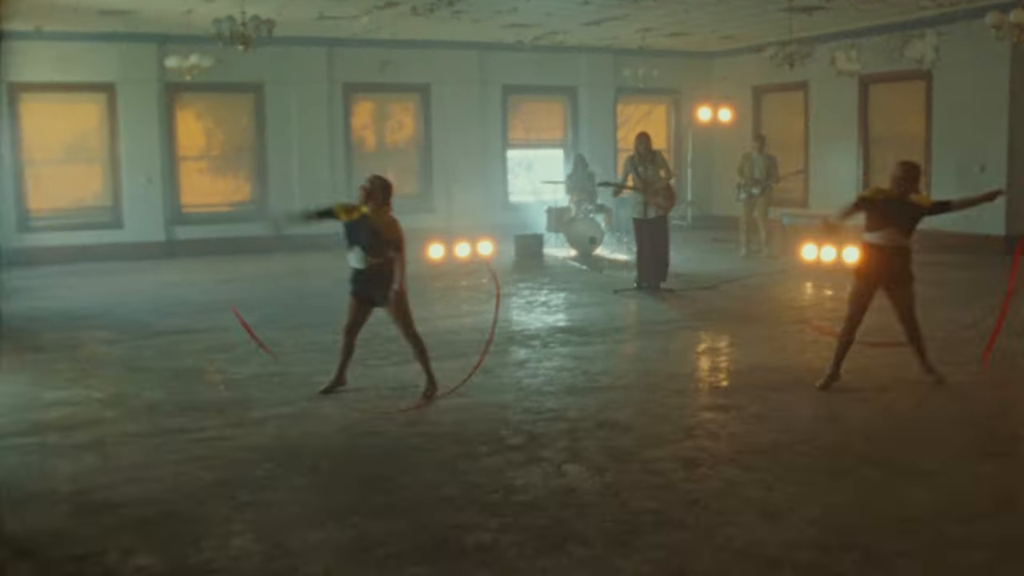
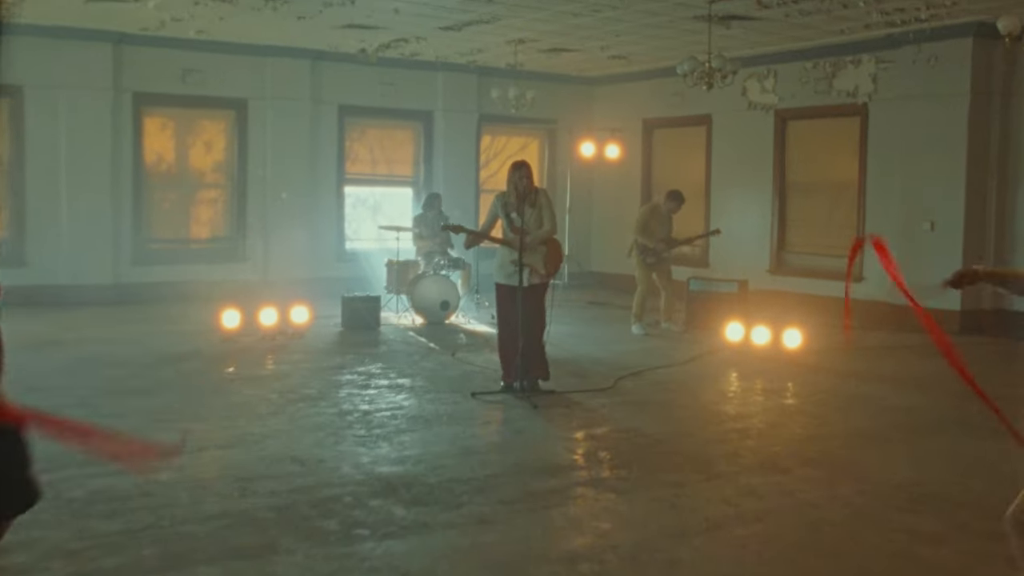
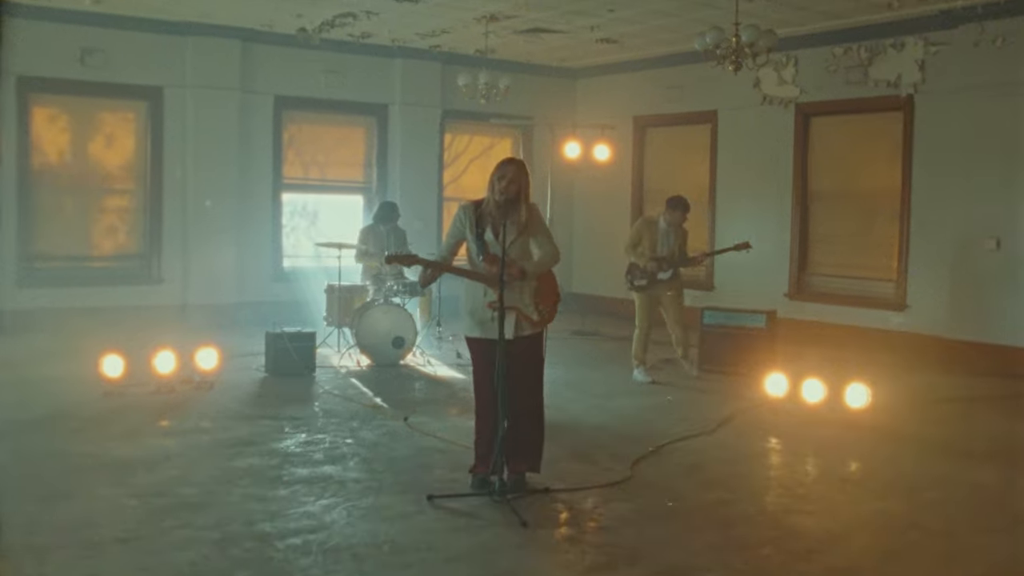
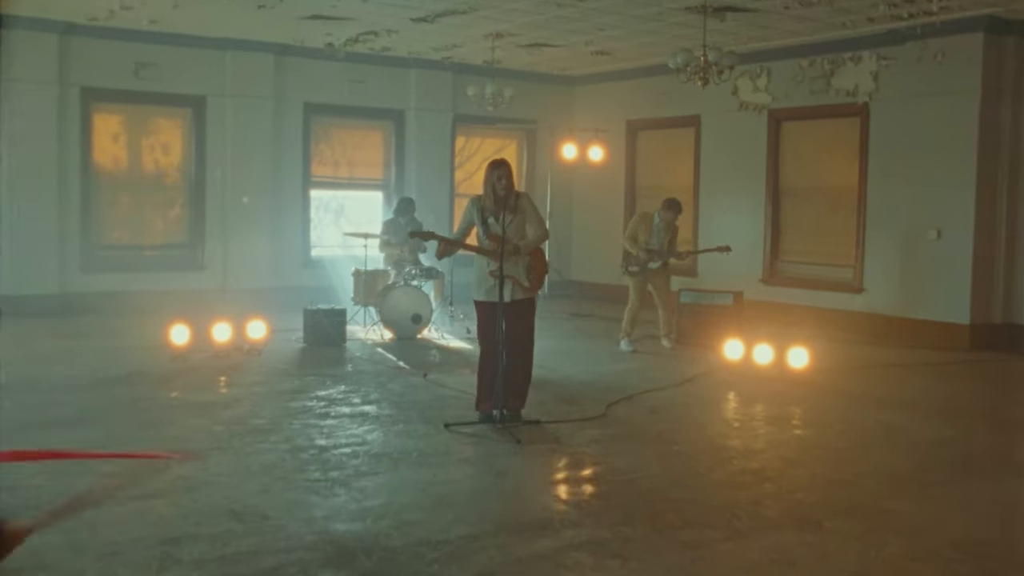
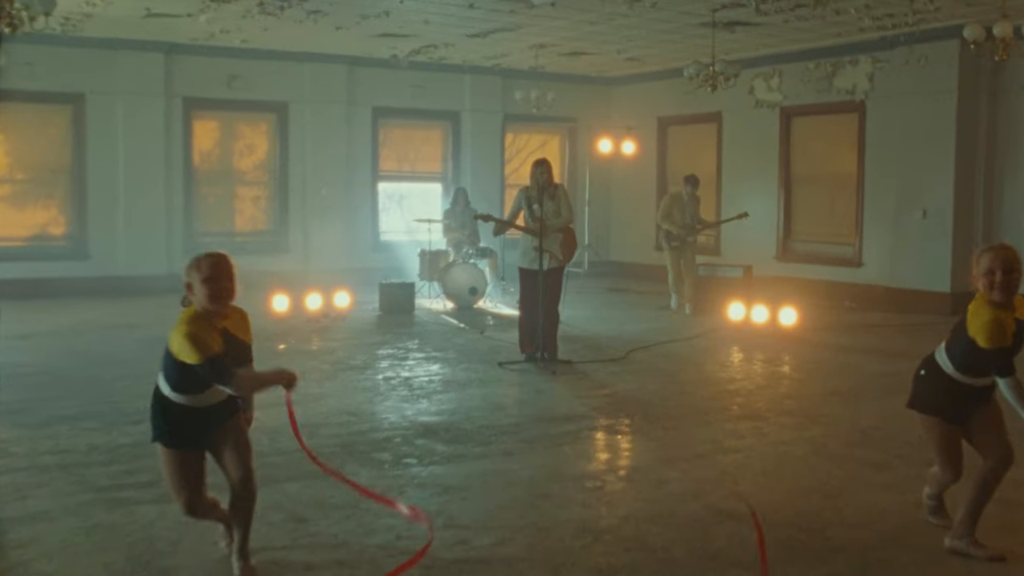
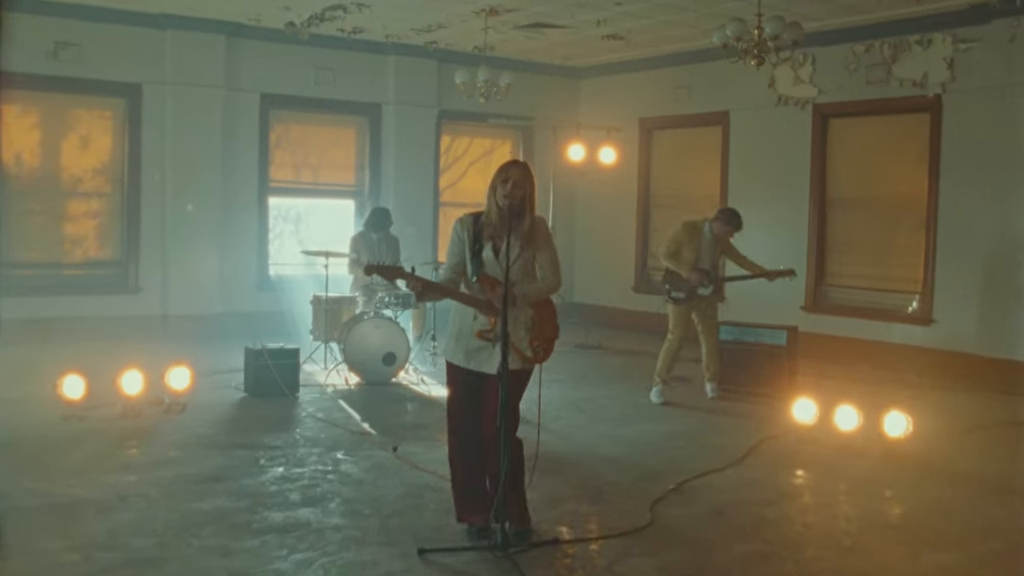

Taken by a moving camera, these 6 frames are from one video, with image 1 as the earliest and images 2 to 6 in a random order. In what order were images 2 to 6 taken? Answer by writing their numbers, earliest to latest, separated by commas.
5, 2, 4, 3, 6
